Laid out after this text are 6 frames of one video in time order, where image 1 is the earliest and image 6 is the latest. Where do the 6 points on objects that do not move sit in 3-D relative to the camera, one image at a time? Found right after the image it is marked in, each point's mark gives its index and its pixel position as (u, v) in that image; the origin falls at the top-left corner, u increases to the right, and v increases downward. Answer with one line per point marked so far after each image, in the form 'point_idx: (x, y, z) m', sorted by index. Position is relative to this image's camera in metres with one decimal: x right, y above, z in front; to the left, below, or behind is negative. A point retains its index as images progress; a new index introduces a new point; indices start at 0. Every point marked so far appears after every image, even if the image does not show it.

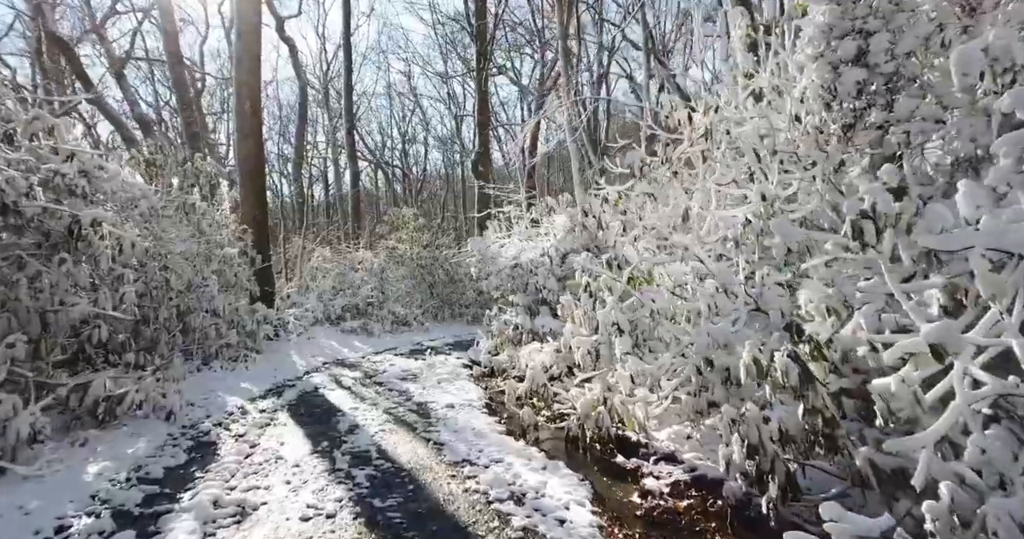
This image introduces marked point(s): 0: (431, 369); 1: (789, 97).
0: (-1.1, -1.4, +8.0) m
1: (+1.6, +1.0, +3.3) m
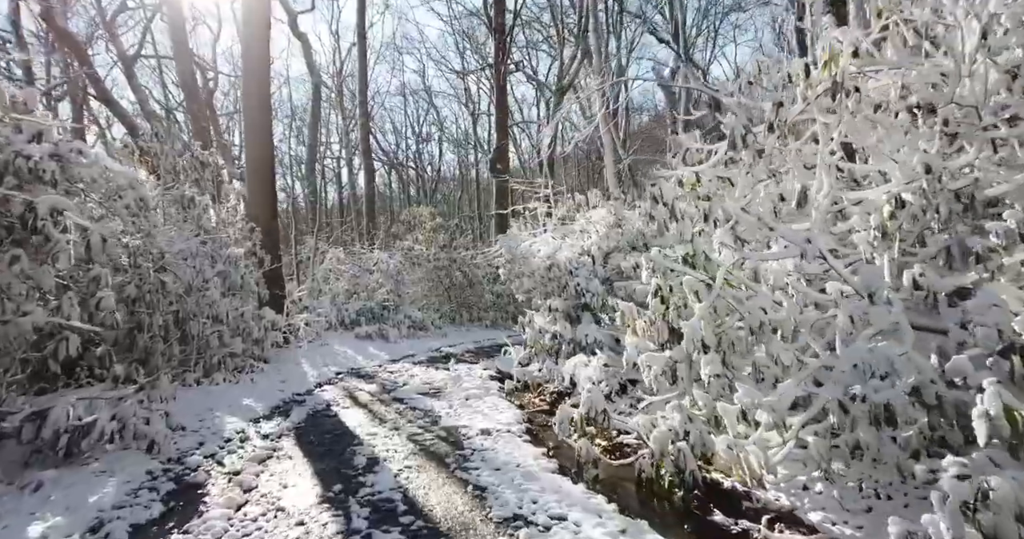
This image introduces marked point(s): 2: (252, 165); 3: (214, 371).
0: (-0.7, -1.4, +7.2) m
1: (+1.9, +1.0, +2.4) m
2: (-4.9, +1.9, +10.8) m
3: (-3.7, -1.3, +7.2) m
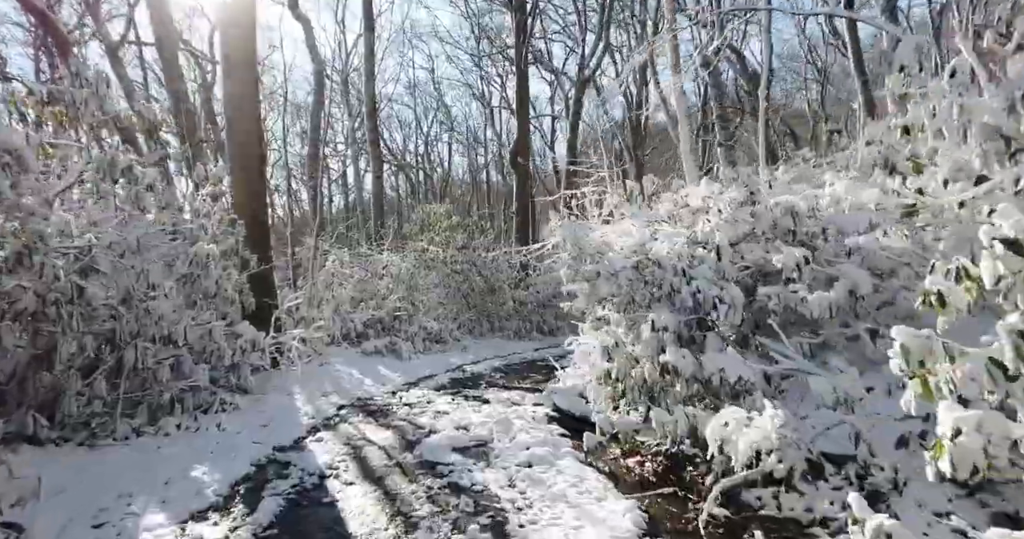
0: (-0.1, -1.4, +5.1) m
1: (+2.4, +1.0, +0.3) m
2: (-4.2, +1.8, +8.8) m
3: (-3.1, -1.3, +5.2) m
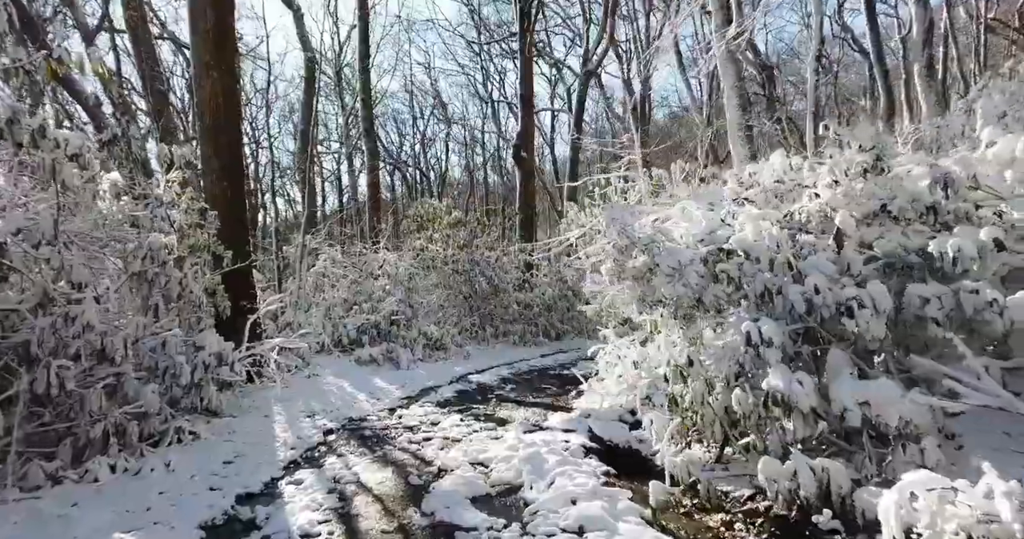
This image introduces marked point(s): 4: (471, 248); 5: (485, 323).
0: (+0.2, -1.4, +4.0) m
1: (+2.7, +1.1, -0.8) m
2: (-4.0, +1.8, +7.7) m
3: (-2.9, -1.3, +4.0) m
4: (-1.0, +0.5, +14.7) m
5: (-0.6, -1.3, +14.3) m
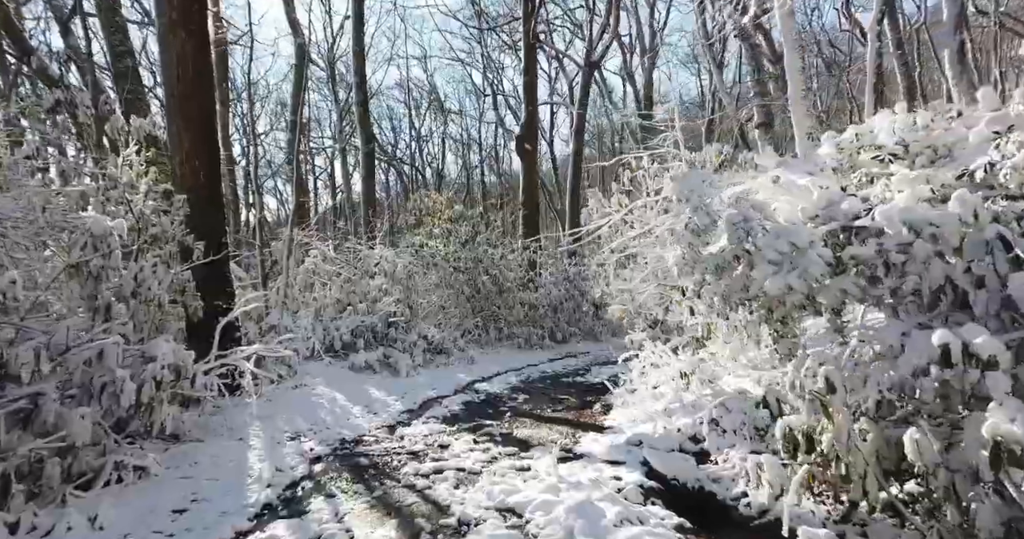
0: (+0.4, -1.3, +2.9) m
1: (+3.0, +1.2, -1.8) m
2: (-3.8, +1.9, +6.6) m
3: (-2.6, -1.2, +2.9) m
4: (-0.9, +0.6, +13.6) m
5: (-0.5, -1.3, +13.2) m
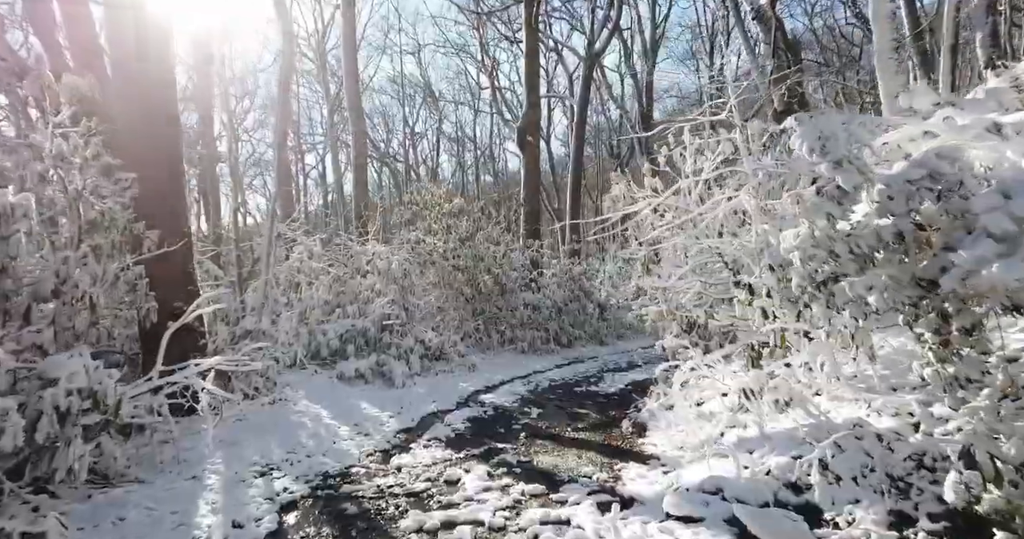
0: (+0.6, -1.3, +1.8) m
1: (+3.2, +1.2, -2.9) m
2: (-3.6, +1.9, +5.4) m
3: (-2.4, -1.1, +1.8) m
4: (-0.8, +0.6, +12.5) m
5: (-0.4, -1.2, +12.1) m
